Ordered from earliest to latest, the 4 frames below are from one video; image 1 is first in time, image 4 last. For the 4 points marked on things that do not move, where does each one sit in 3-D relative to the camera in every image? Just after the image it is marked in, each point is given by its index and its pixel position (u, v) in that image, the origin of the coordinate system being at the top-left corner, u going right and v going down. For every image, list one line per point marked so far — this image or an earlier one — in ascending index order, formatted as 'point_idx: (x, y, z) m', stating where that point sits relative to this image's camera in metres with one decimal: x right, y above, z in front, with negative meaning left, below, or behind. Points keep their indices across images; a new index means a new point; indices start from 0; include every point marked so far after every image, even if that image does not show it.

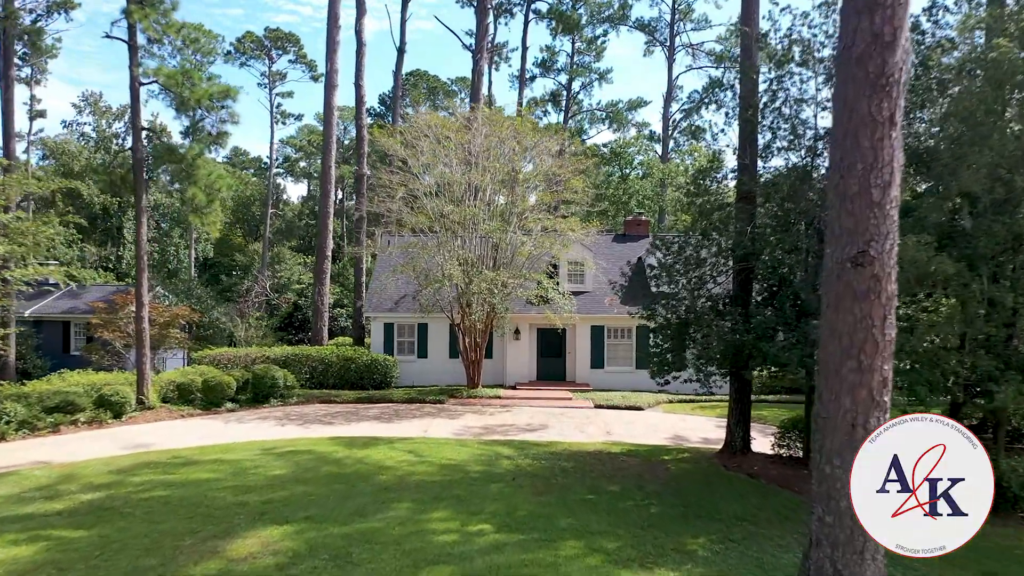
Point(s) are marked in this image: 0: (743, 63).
0: (+3.0, +2.9, +11.8) m
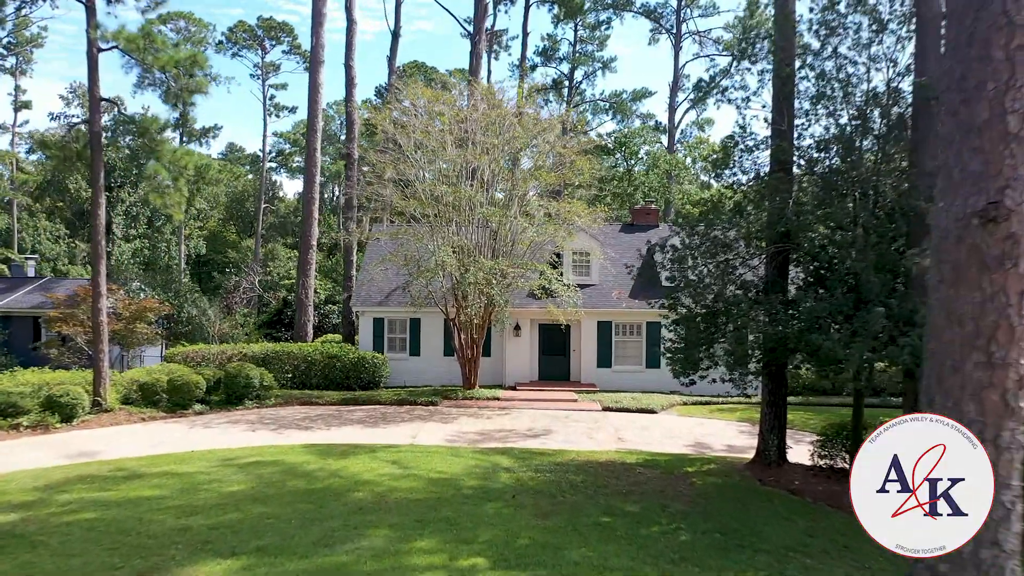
0: (+3.0, +3.1, +10.2) m
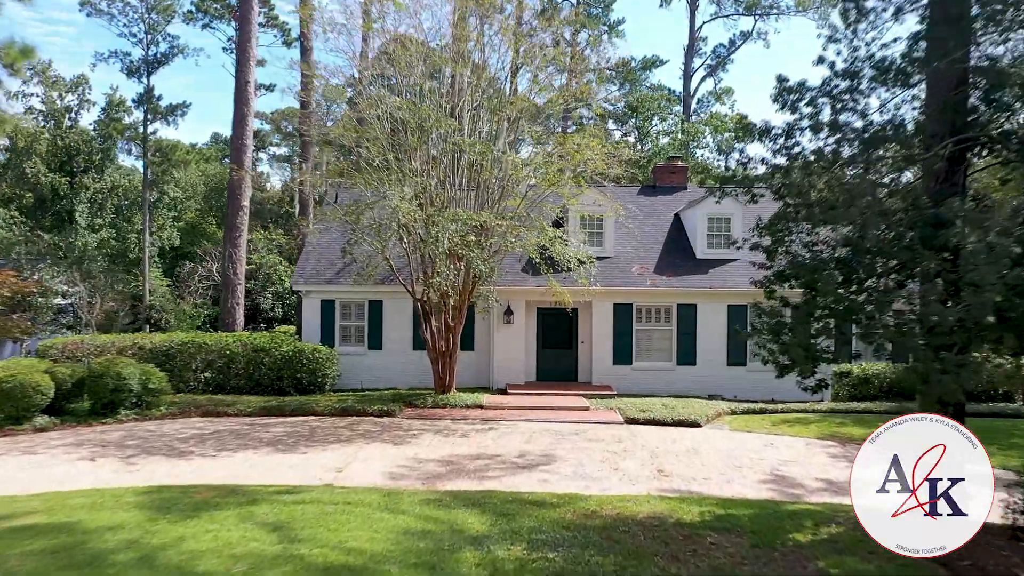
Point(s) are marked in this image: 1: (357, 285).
0: (+2.8, +3.5, +5.9) m
1: (-2.4, +0.1, +14.1) m
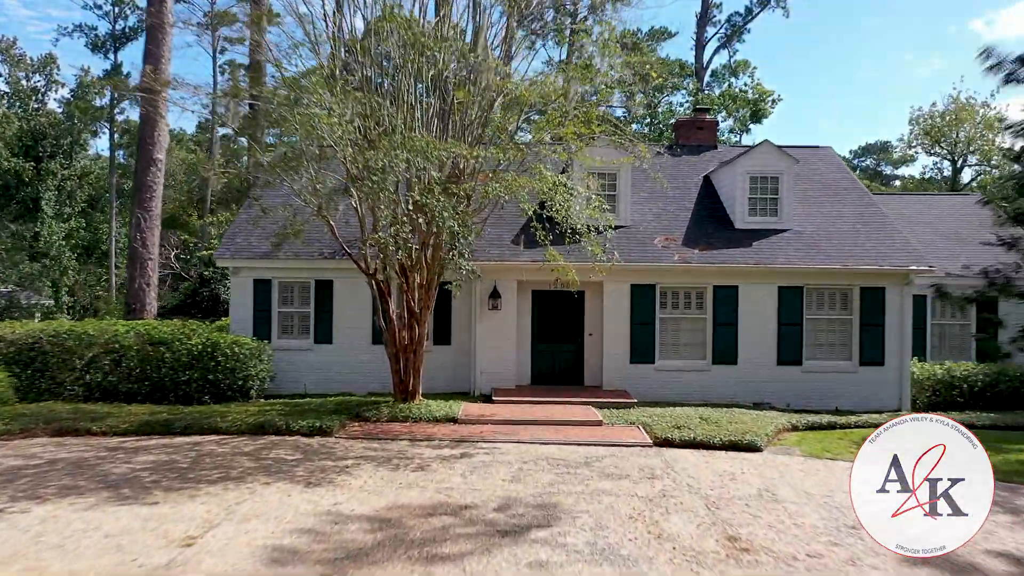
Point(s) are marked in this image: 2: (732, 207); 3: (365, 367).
0: (+2.7, +3.8, +2.7) m
1: (-2.5, +0.3, +10.9) m
2: (+2.9, +1.1, +12.0) m
3: (-1.8, -1.0, +11.1) m
